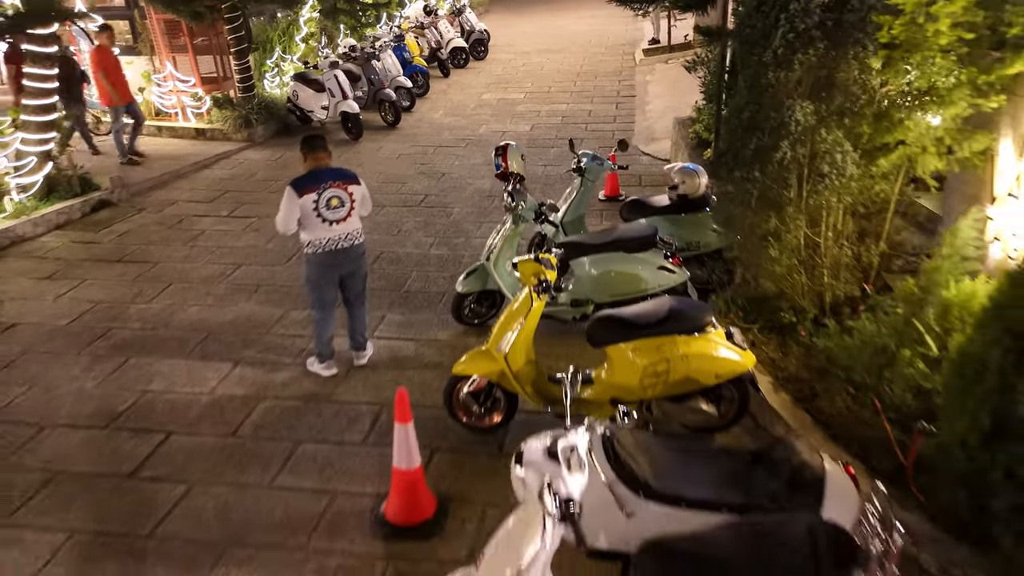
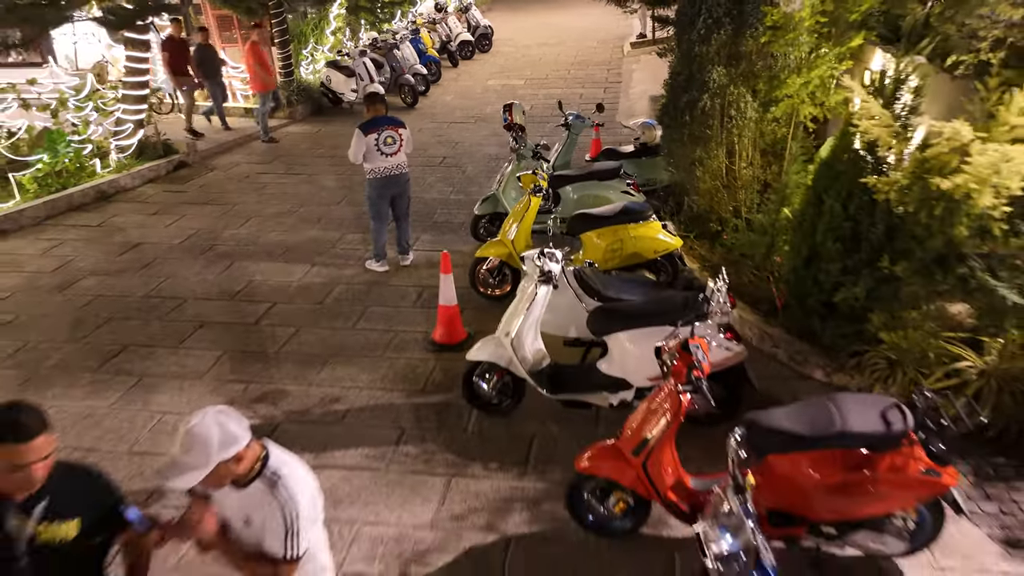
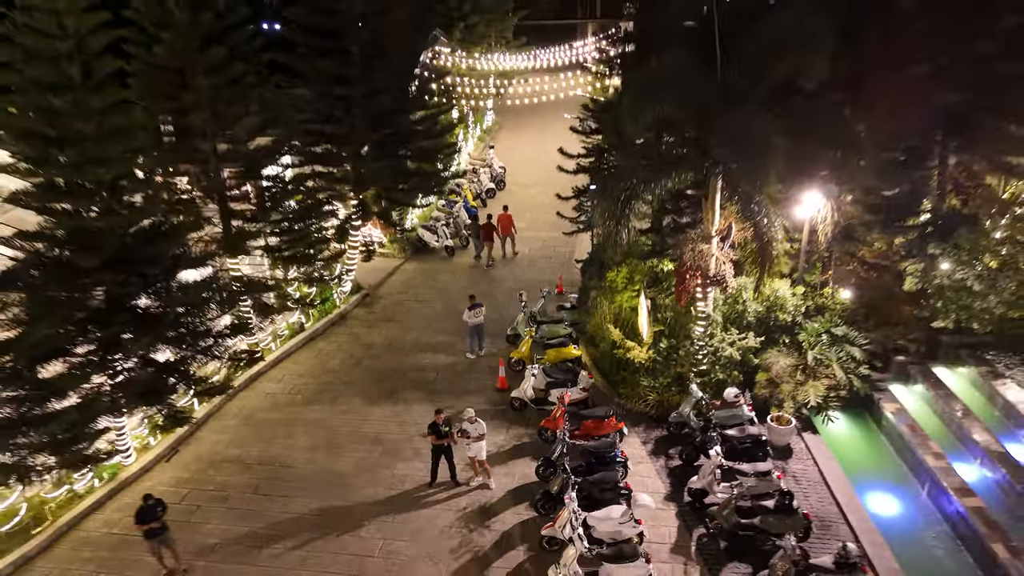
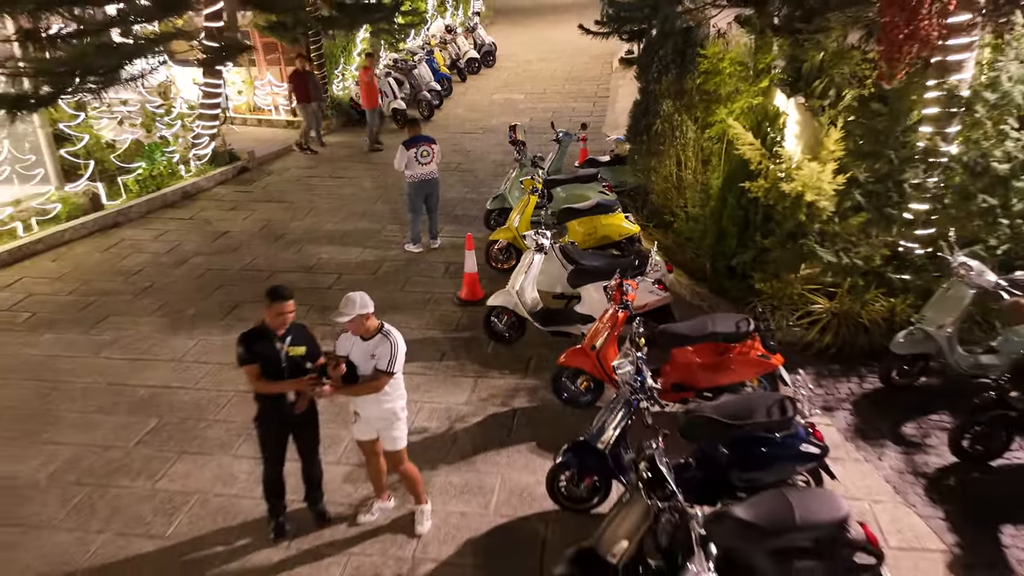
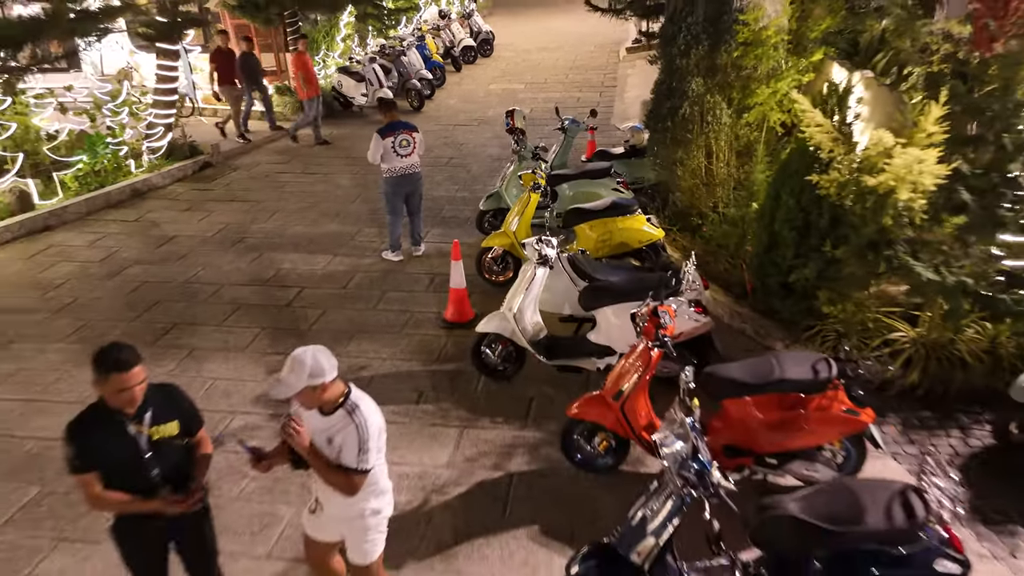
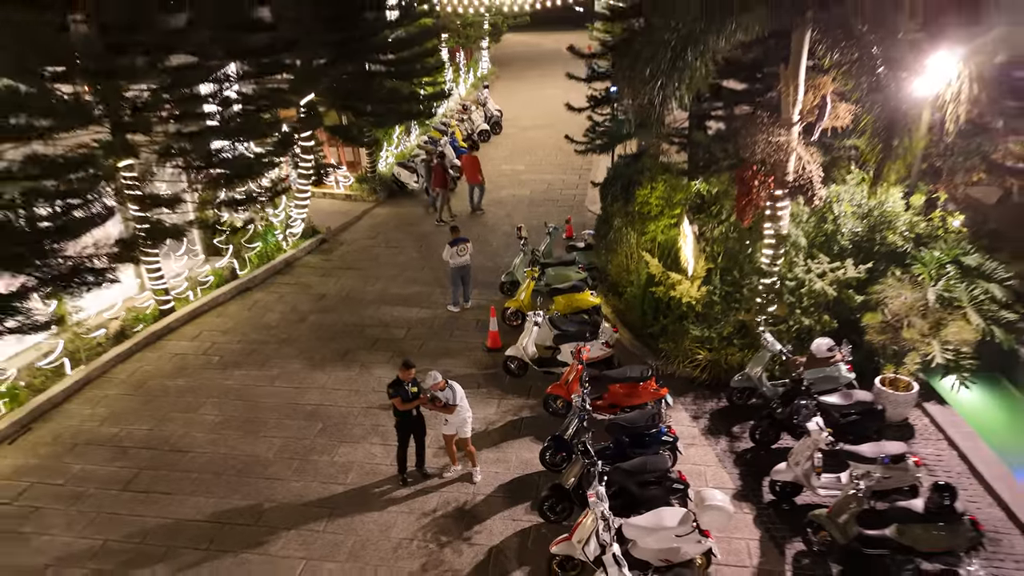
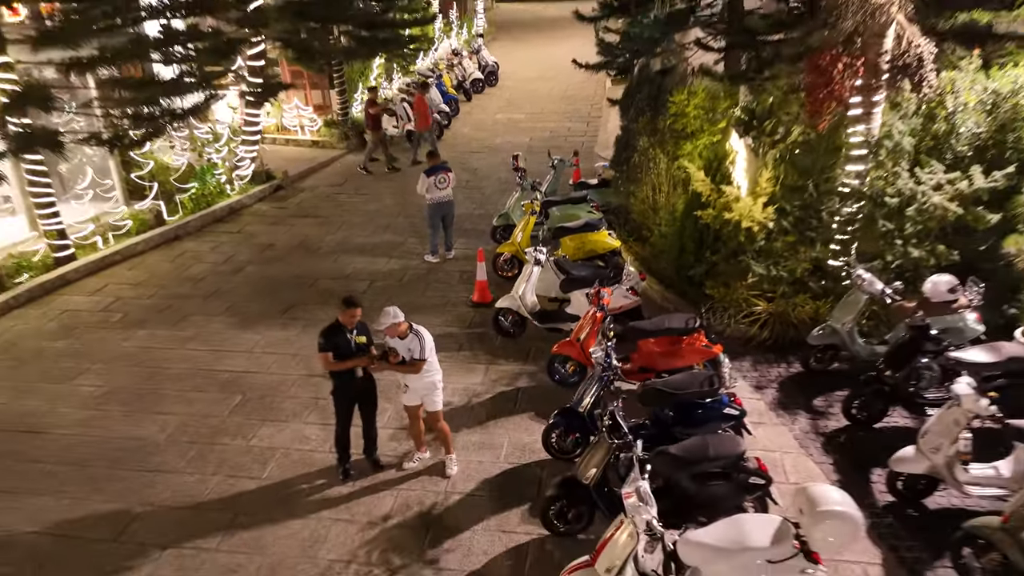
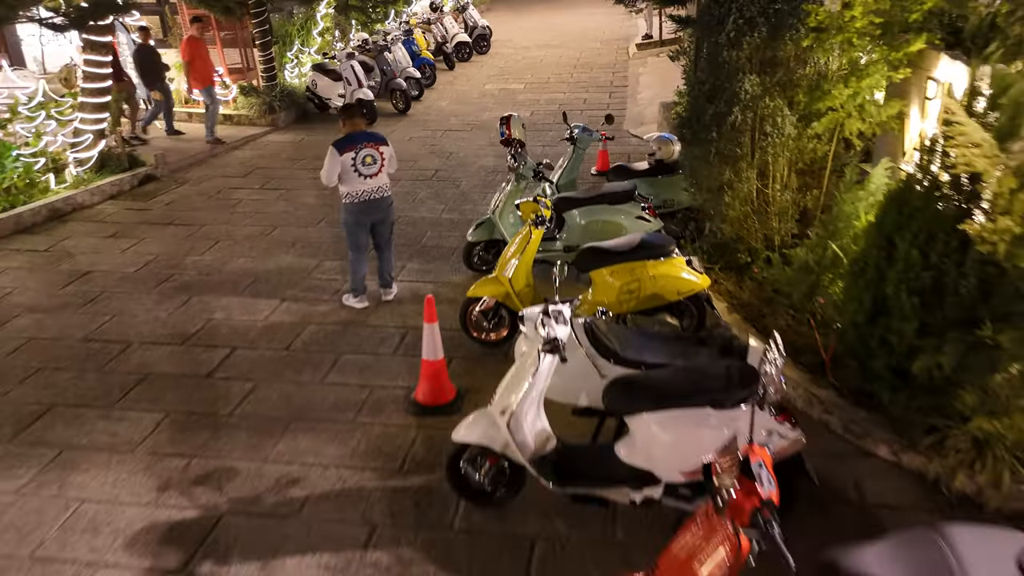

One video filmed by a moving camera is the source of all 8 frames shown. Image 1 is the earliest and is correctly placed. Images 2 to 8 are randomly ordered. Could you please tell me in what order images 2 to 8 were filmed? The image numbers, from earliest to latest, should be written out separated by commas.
8, 2, 5, 4, 7, 6, 3
